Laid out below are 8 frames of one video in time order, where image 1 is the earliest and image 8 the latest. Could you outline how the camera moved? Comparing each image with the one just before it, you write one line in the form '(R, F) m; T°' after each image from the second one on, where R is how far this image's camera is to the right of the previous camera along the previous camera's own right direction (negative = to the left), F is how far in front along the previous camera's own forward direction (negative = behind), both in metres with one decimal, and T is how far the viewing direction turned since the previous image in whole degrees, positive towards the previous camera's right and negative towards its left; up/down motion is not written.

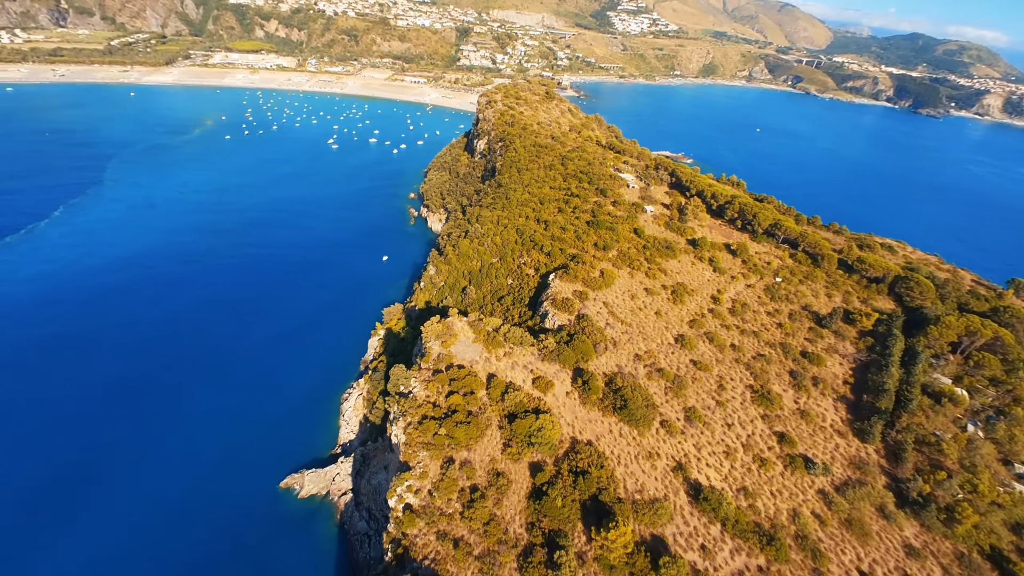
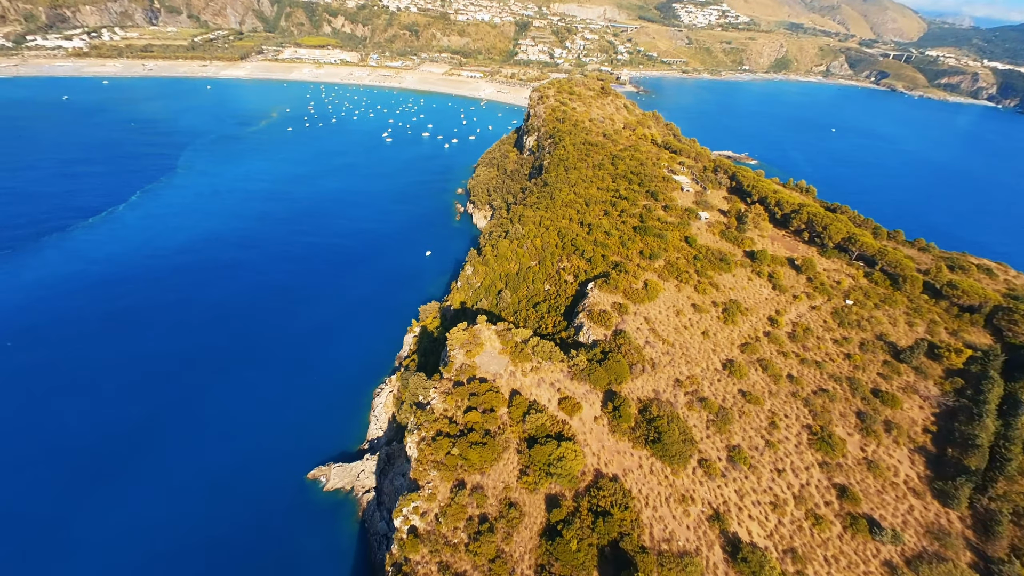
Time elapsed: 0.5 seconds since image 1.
(+0.9, +1.9) m; -6°
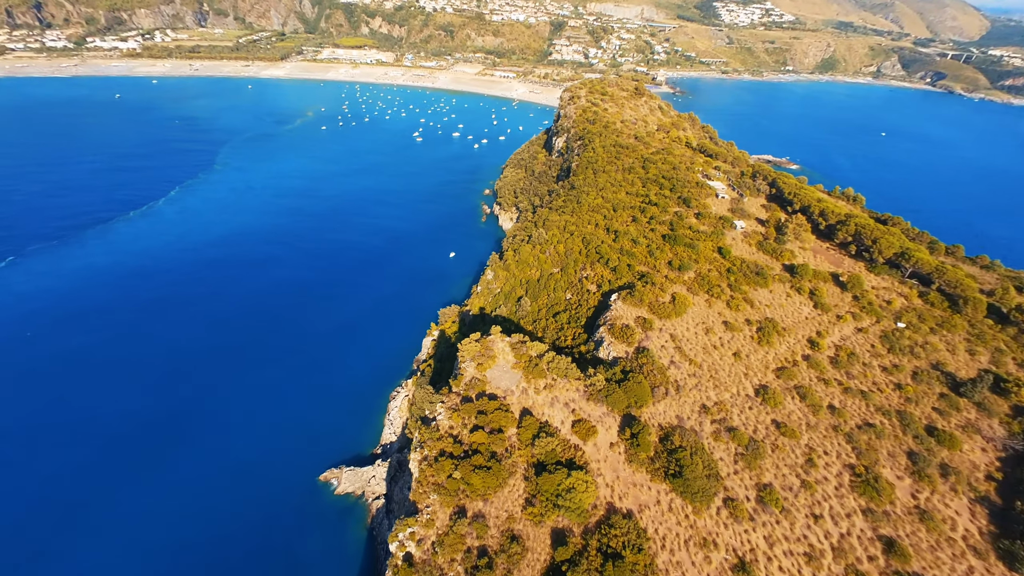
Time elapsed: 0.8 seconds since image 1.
(+0.7, +1.5) m; -4°
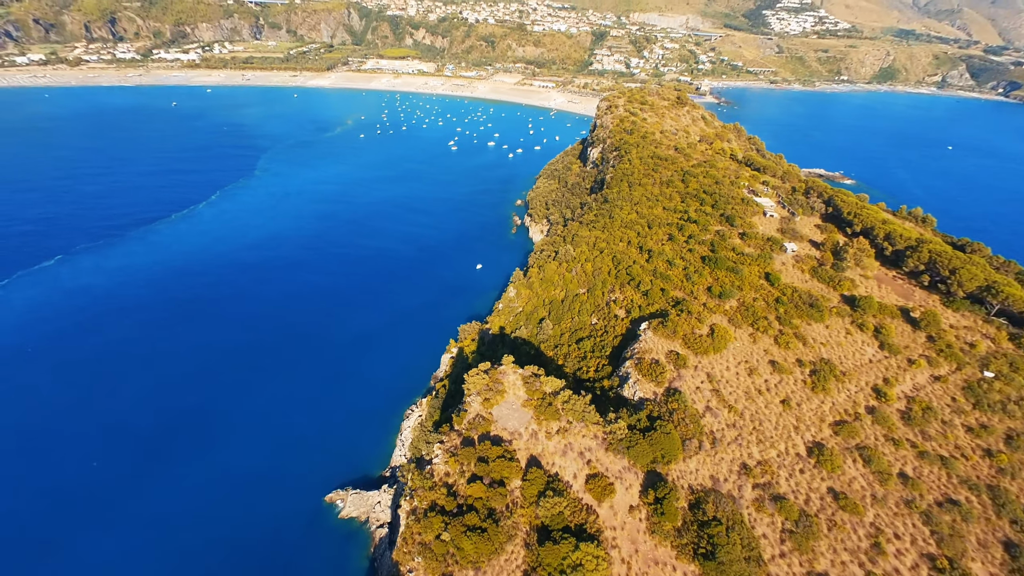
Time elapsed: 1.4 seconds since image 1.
(+1.0, +2.8) m; -4°
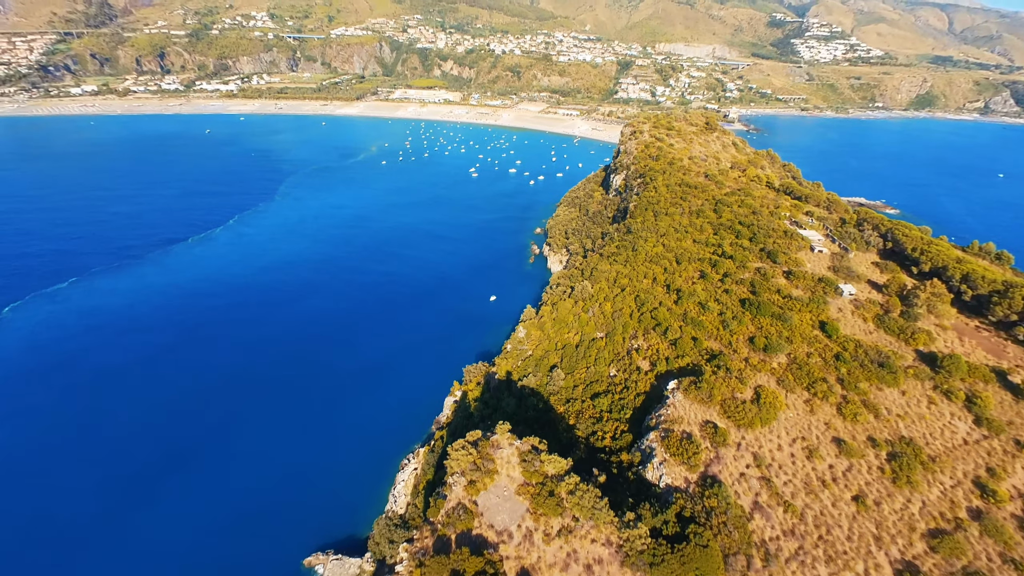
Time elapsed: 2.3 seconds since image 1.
(+1.2, +4.4) m; -3°
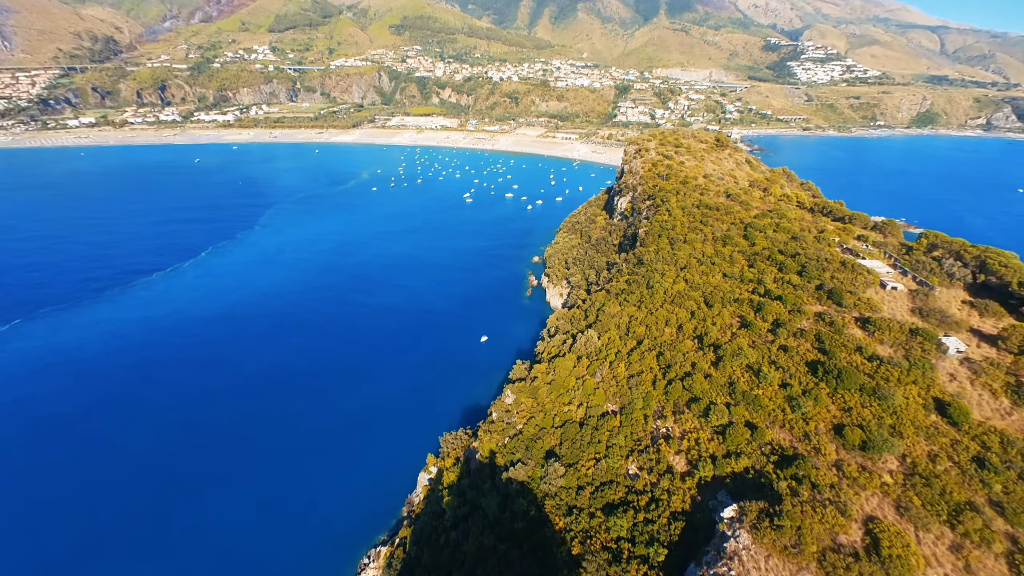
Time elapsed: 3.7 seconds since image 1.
(+1.3, +8.4) m; 0°
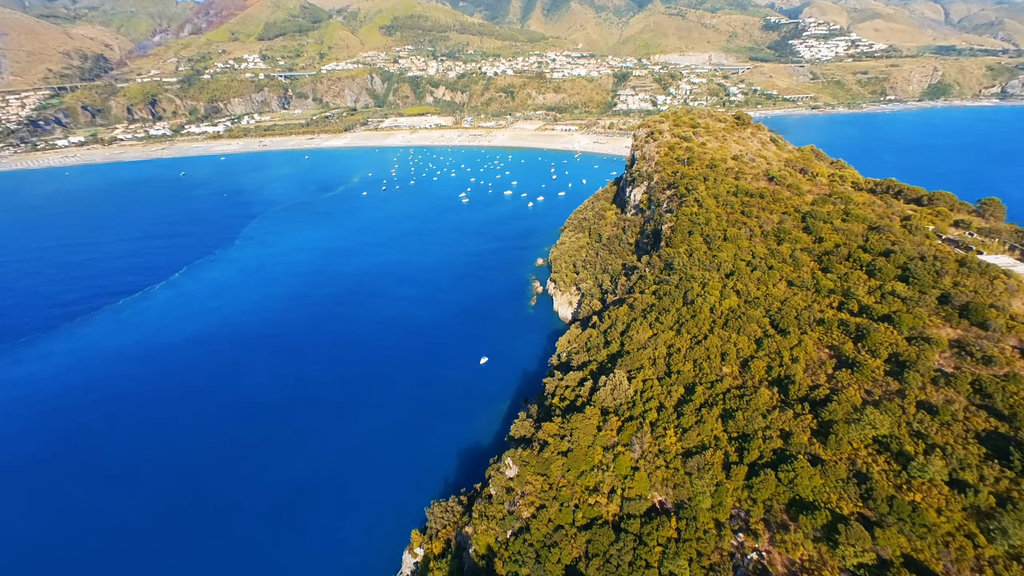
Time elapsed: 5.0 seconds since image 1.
(+0.6, +8.3) m; -1°
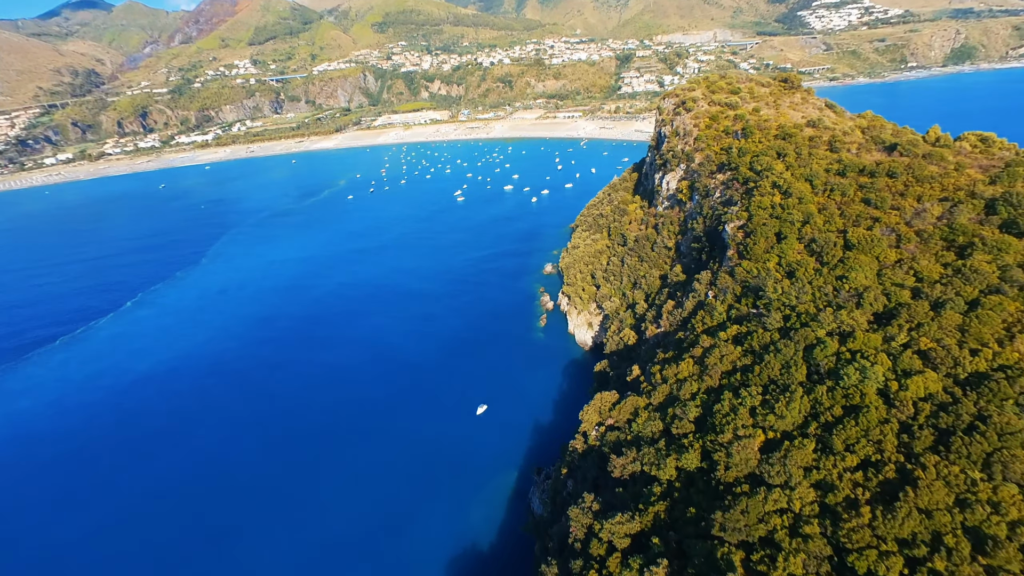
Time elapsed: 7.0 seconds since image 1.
(+0.8, +12.3) m; -1°
